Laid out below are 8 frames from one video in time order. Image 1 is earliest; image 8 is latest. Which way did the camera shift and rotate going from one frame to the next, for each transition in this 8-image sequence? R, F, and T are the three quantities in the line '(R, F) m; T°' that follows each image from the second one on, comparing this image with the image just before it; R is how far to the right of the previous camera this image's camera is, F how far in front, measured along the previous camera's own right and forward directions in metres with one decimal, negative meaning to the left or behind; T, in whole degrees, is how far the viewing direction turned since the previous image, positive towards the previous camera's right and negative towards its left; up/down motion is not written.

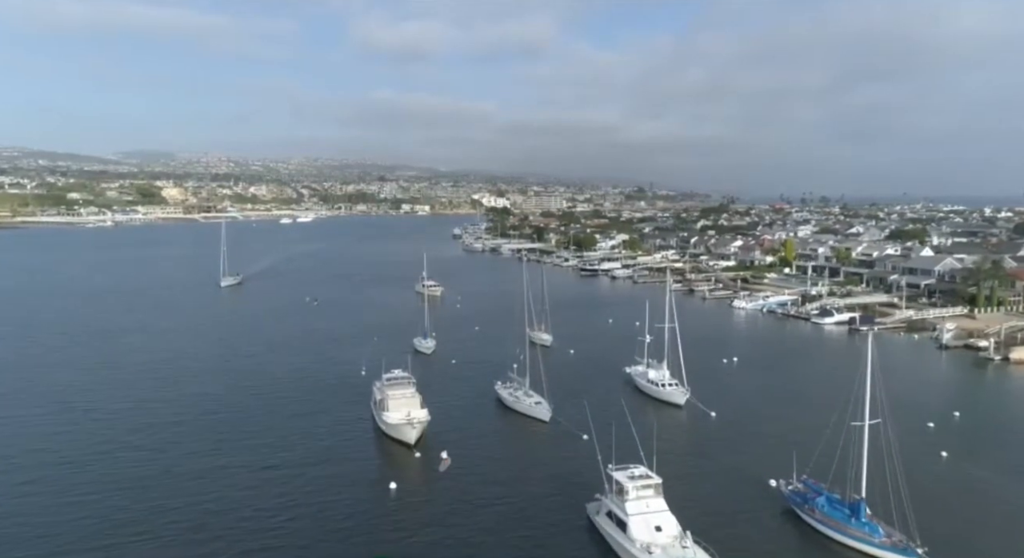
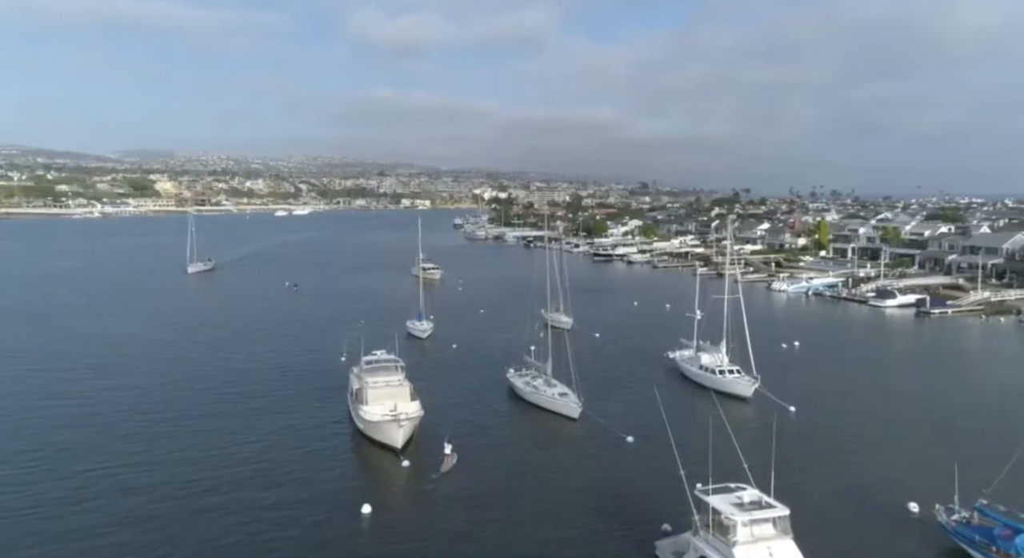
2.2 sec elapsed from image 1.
(-0.7, +8.6) m; 0°
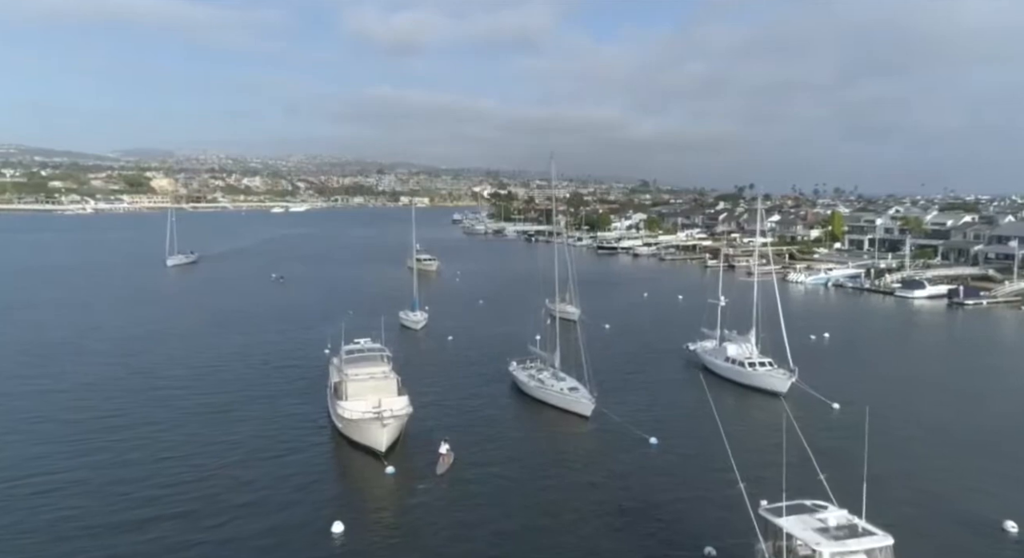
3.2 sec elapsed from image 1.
(-0.1, +3.6) m; 0°
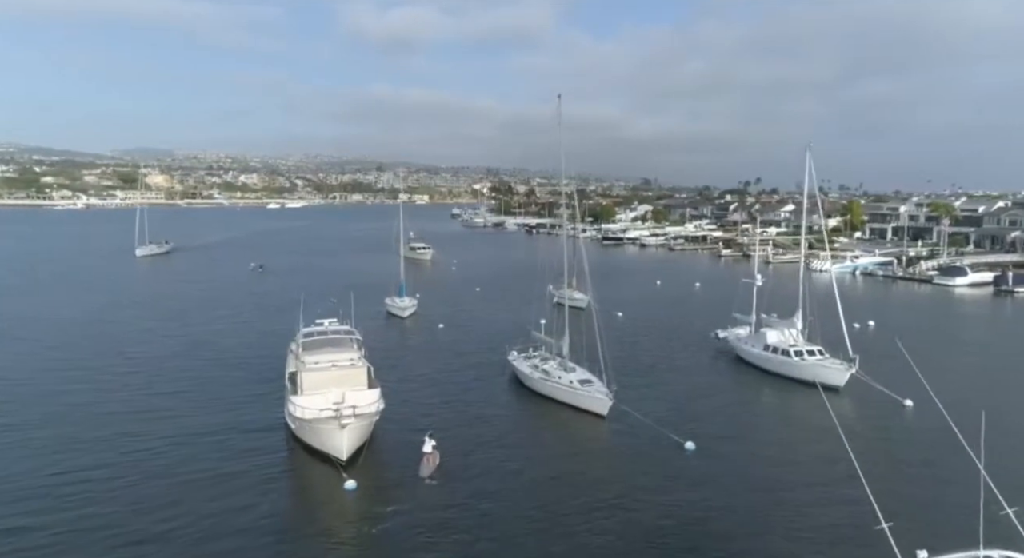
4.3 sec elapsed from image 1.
(0.0, +4.6) m; 0°
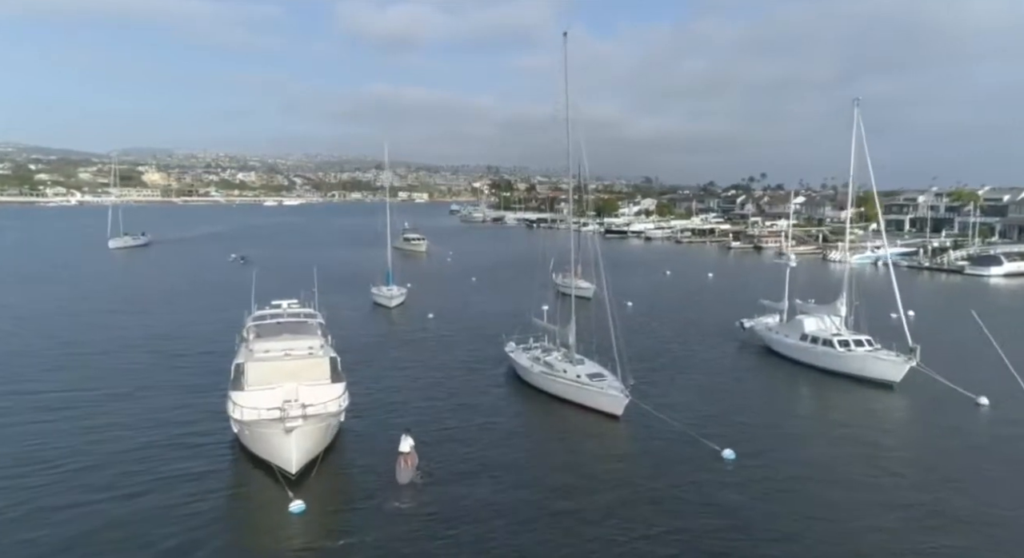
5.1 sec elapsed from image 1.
(+0.1, +3.3) m; 0°
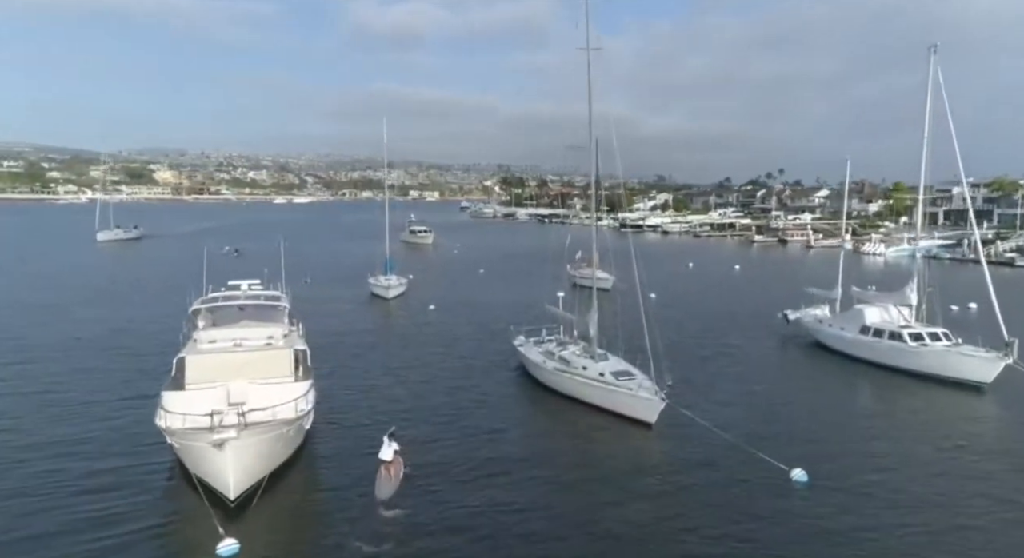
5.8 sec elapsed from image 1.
(0.0, +3.0) m; -1°
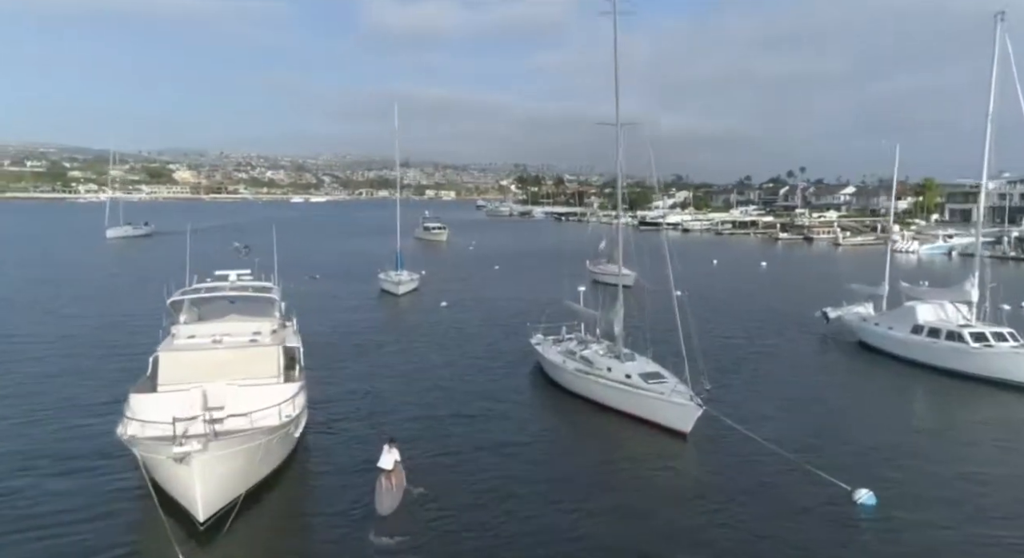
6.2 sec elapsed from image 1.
(0.0, +1.4) m; -1°
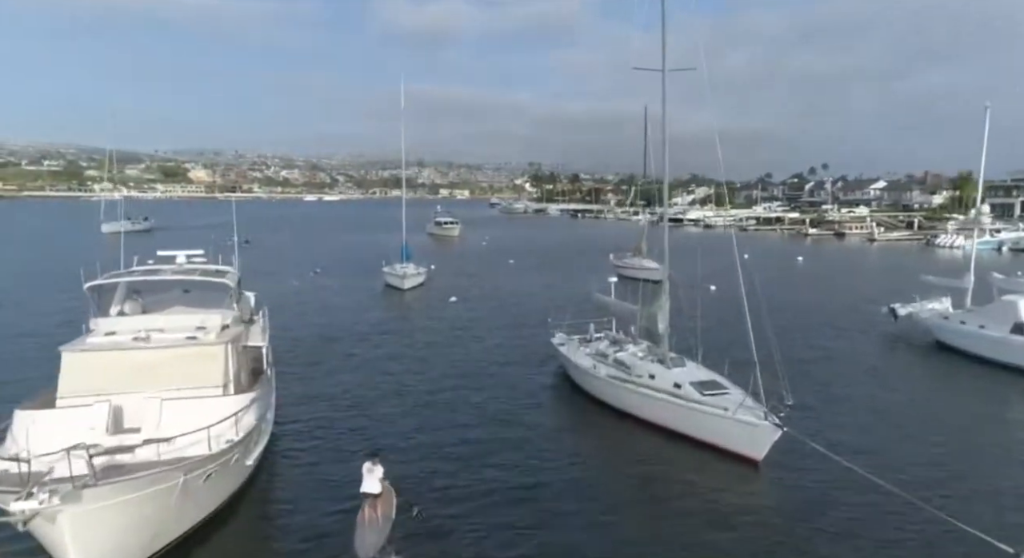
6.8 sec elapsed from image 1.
(-0.1, +2.6) m; -1°
